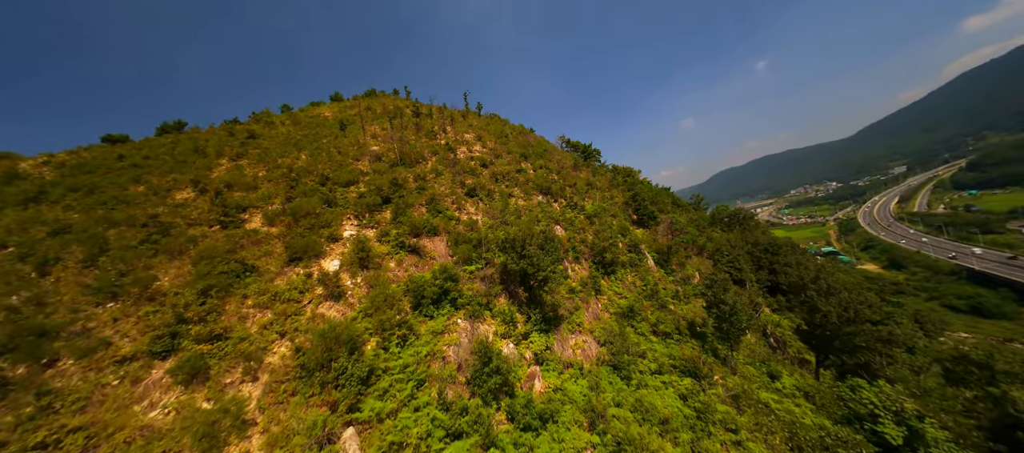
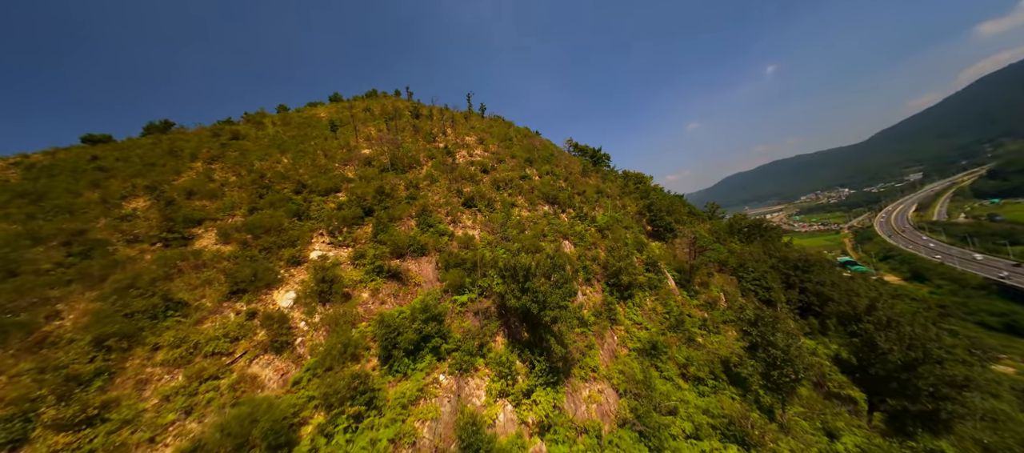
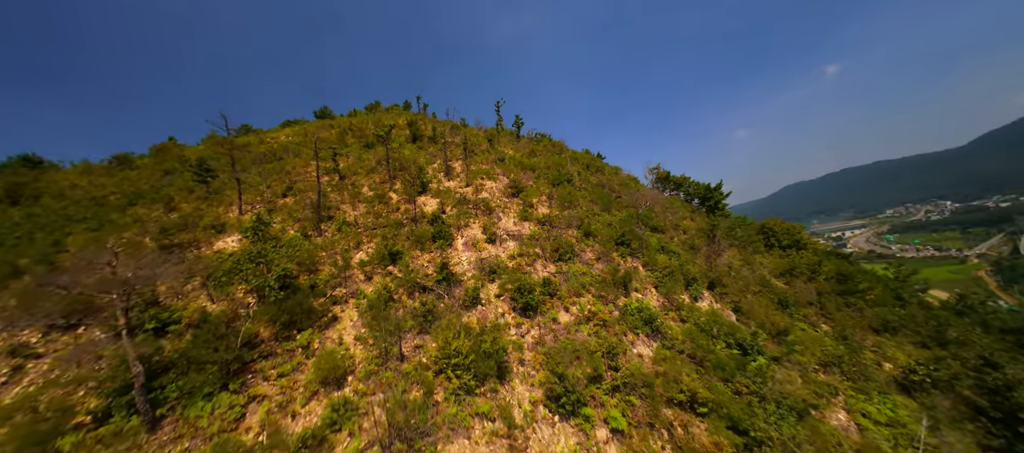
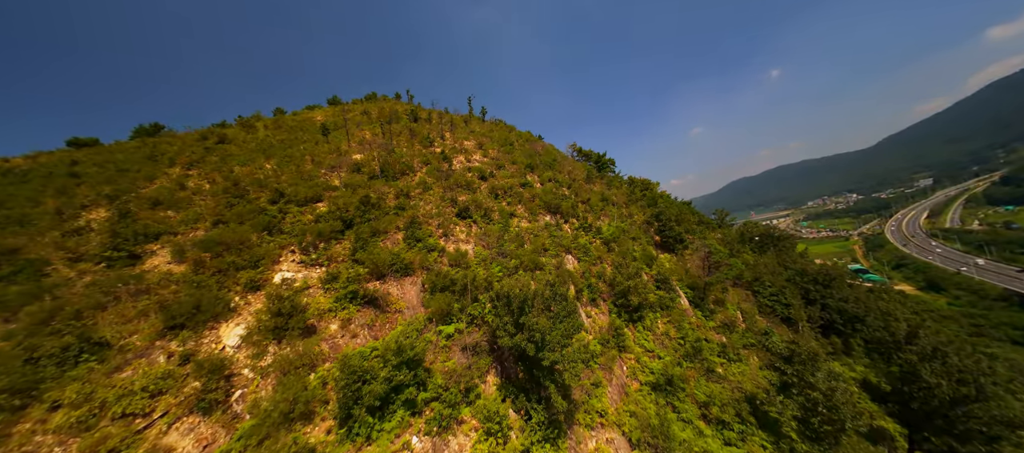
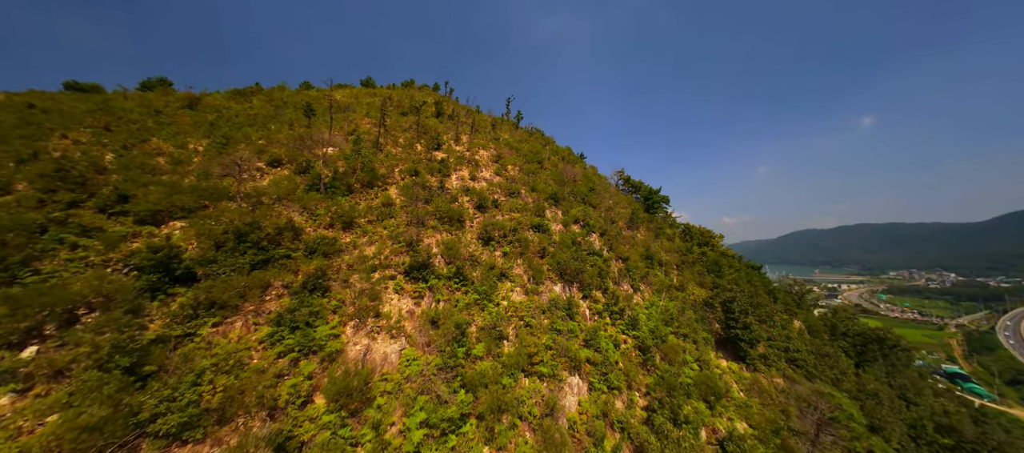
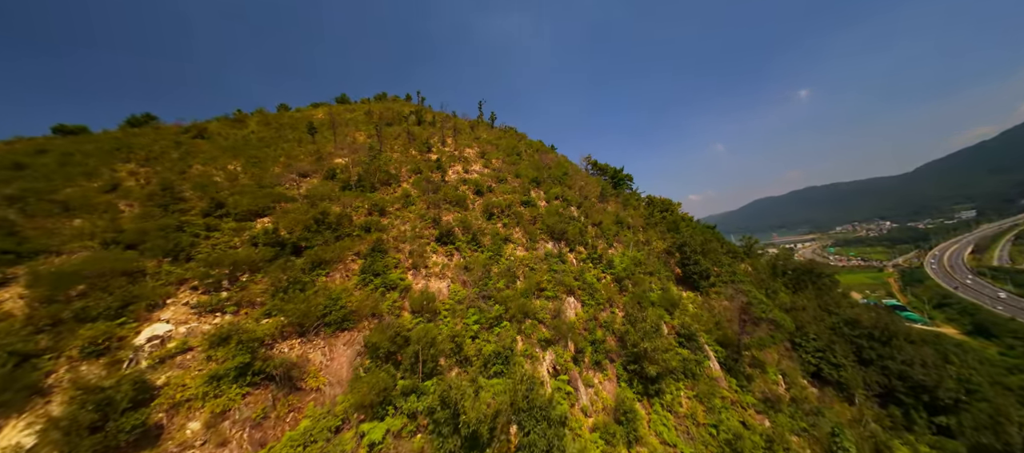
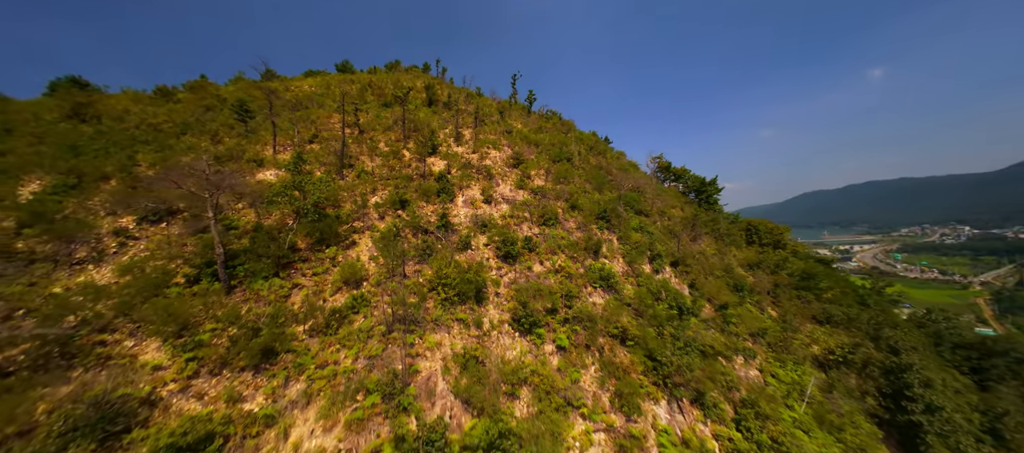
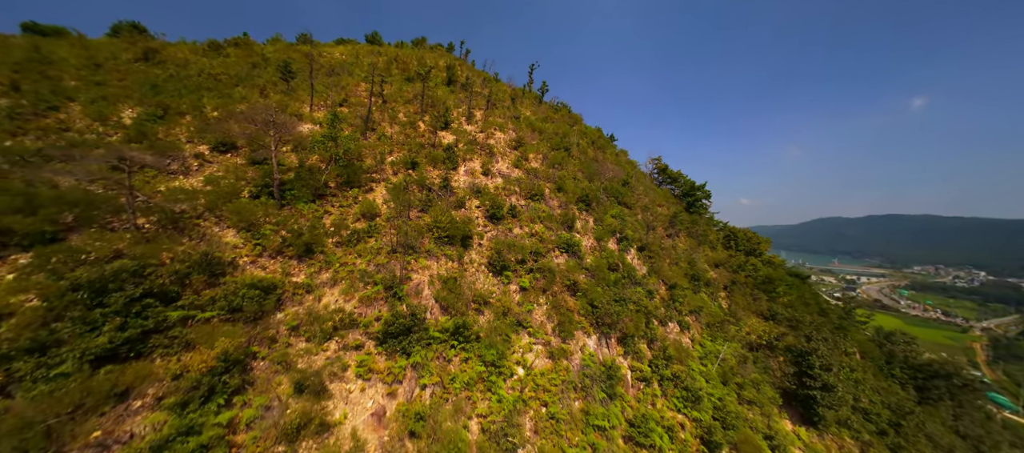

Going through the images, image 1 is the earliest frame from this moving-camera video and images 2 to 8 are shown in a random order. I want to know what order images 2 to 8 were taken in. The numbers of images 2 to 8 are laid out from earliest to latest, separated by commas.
2, 4, 6, 5, 8, 7, 3
